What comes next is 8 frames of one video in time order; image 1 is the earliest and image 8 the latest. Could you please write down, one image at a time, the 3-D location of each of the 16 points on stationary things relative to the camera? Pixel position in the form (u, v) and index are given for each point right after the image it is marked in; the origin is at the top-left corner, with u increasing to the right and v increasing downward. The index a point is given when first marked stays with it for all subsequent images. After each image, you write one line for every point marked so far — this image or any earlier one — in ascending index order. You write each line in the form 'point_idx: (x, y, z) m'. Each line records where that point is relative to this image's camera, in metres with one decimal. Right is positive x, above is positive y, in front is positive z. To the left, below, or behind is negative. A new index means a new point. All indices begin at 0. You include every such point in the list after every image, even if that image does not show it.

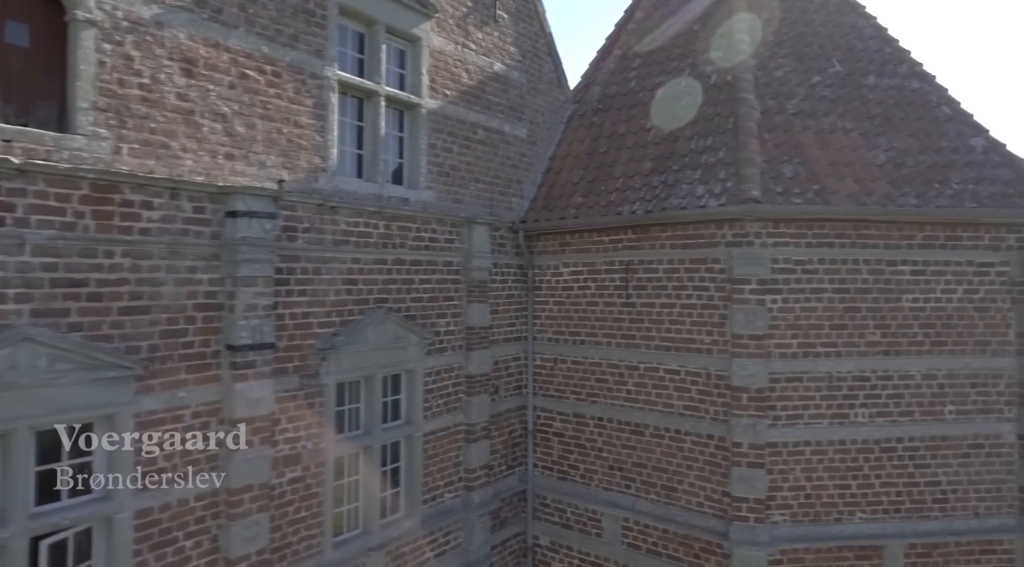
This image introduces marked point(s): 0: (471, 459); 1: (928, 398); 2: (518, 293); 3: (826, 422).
0: (-0.5, -1.9, +7.9) m
1: (+4.1, -1.1, +7.1) m
2: (+0.1, -0.1, +8.7) m
3: (+3.0, -1.3, +7.0) m
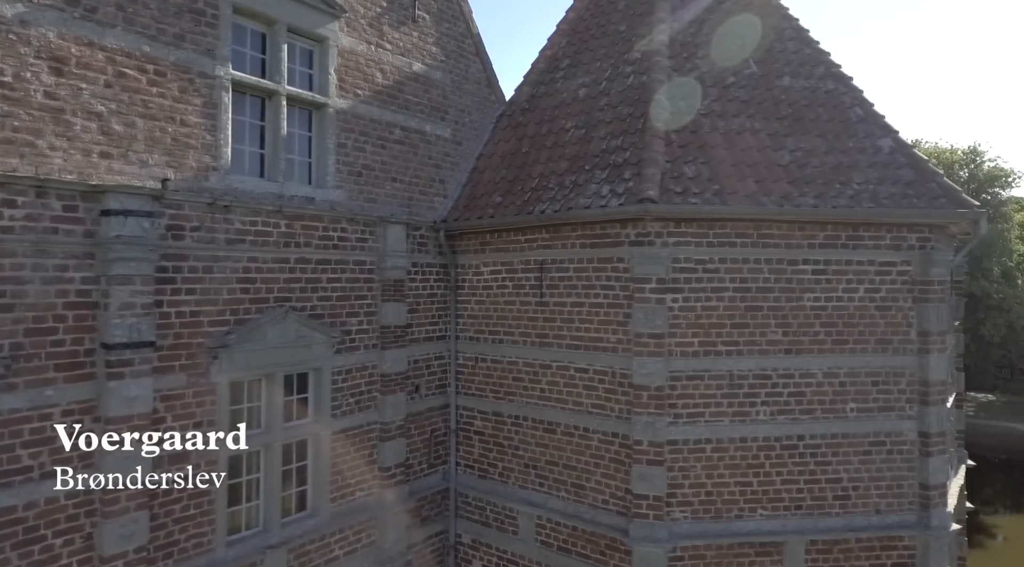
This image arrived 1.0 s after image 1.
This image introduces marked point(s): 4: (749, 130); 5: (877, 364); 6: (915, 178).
0: (-1.4, -1.9, +7.9) m
1: (+3.1, -1.1, +7.2) m
2: (-0.8, -0.1, +8.8) m
3: (+2.1, -1.3, +7.0) m
4: (+2.5, +1.6, +7.7) m
5: (+3.6, -0.8, +7.2) m
6: (+4.1, +1.1, +7.4) m
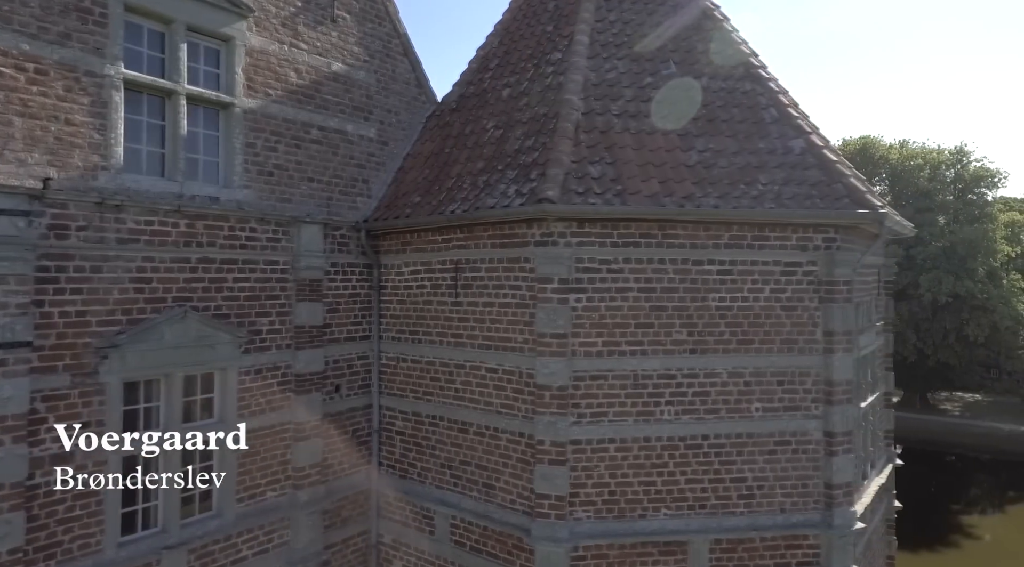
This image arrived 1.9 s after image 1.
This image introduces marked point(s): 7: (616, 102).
0: (-2.3, -1.9, +7.9) m
1: (+2.2, -1.1, +7.2) m
2: (-1.8, -0.1, +8.8) m
3: (+1.2, -1.3, +7.1) m
4: (+1.6, +1.6, +7.7) m
5: (+2.7, -0.8, +7.3) m
6: (+3.2, +1.1, +7.4) m
7: (+1.1, +2.0, +8.0) m
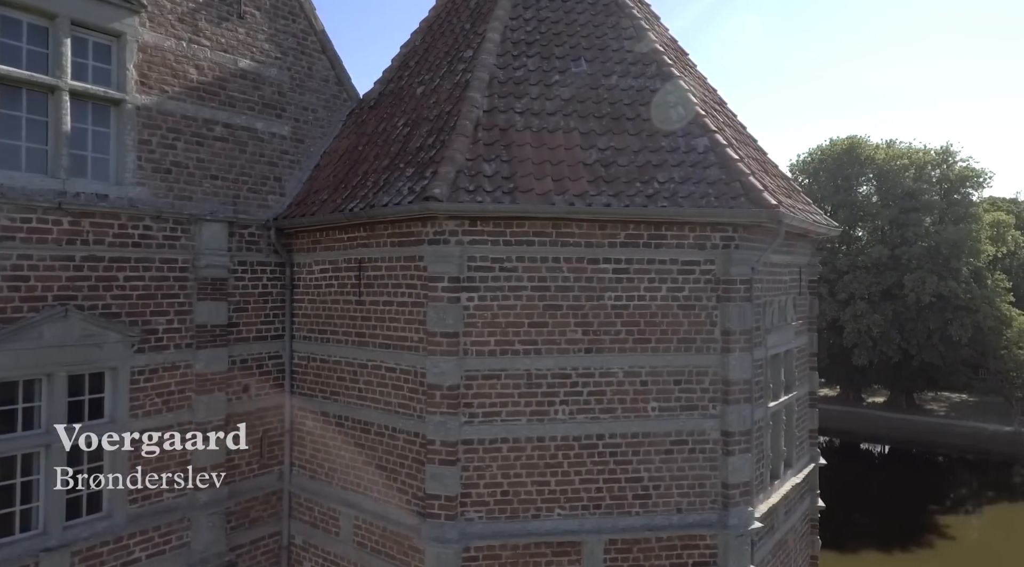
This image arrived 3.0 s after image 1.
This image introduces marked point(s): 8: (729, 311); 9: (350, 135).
0: (-3.4, -1.9, +7.8) m
1: (+1.2, -1.1, +7.2) m
2: (-2.8, -0.1, +8.7) m
3: (+0.1, -1.3, +7.0) m
4: (+0.5, +1.6, +7.7) m
5: (+1.7, -0.8, +7.3) m
6: (+2.1, +1.1, +7.4) m
7: (+0.1, +2.0, +7.9) m
8: (+2.2, -0.3, +7.3) m
9: (-2.1, +1.9, +9.3) m
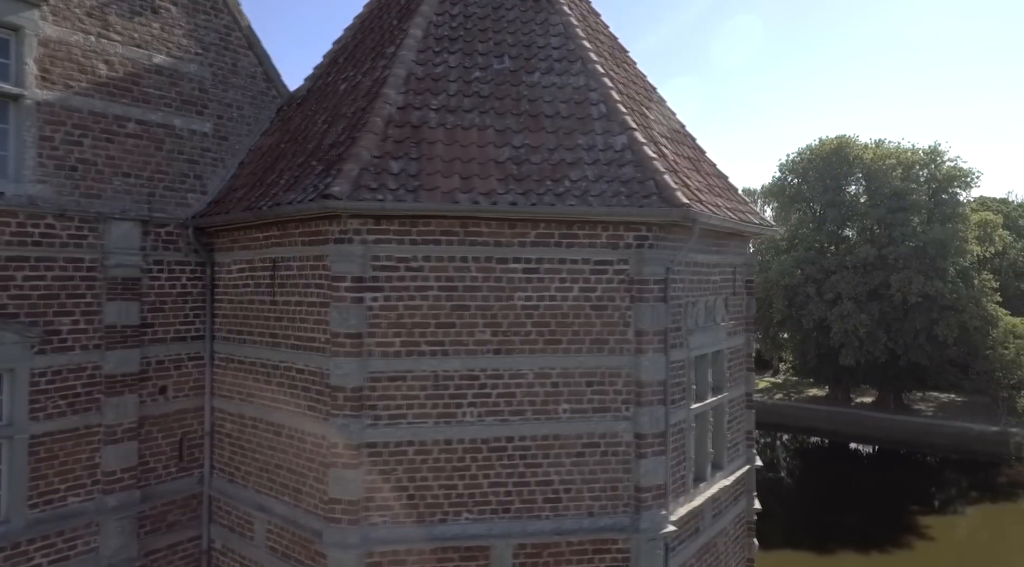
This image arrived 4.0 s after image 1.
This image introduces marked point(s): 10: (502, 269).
0: (-4.3, -1.9, +7.7) m
1: (+0.3, -1.1, +7.1) m
2: (-3.7, -0.1, +8.5) m
3: (-0.8, -1.3, +6.9) m
4: (-0.4, +1.6, +7.6) m
5: (+0.8, -0.8, +7.1) m
6: (+1.2, +1.1, +7.3) m
7: (-0.8, +2.0, +7.8) m
8: (+1.3, -0.3, +7.1) m
9: (-3.0, +1.9, +9.1) m
10: (-0.1, +0.1, +7.0) m
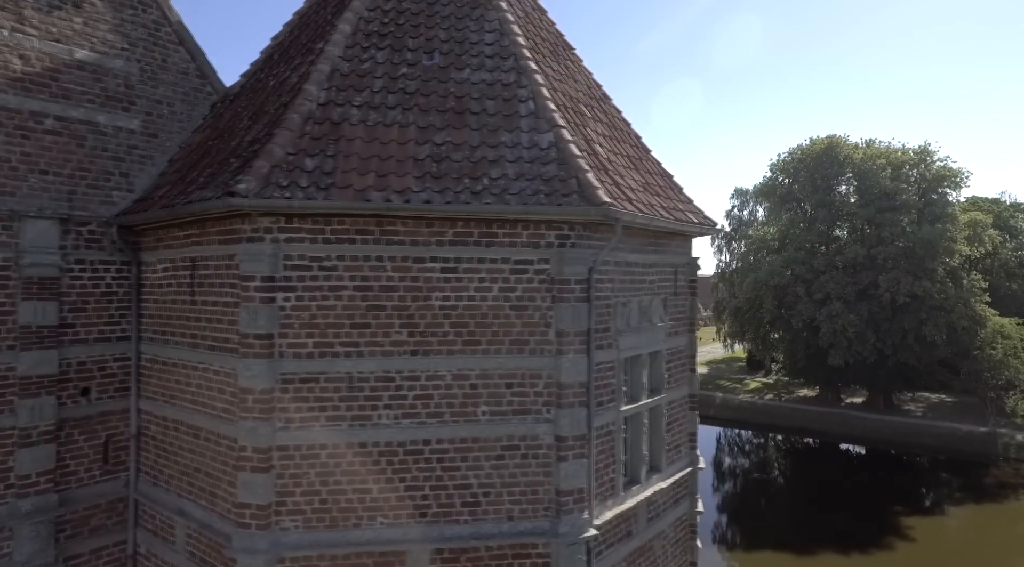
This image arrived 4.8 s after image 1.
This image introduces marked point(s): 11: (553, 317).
0: (-5.1, -1.9, +7.5) m
1: (-0.5, -1.1, +6.9) m
2: (-4.5, -0.1, +8.4) m
3: (-1.6, -1.3, +6.8) m
4: (-1.1, +1.6, +7.4) m
5: (0.0, -0.8, +7.0) m
6: (+0.4, +1.1, +7.2) m
7: (-1.6, +2.0, +7.6) m
8: (+0.5, -0.3, +7.0) m
9: (-3.8, +1.9, +9.0) m
10: (-0.9, +0.1, +6.9) m
11: (+0.4, -0.3, +7.1) m
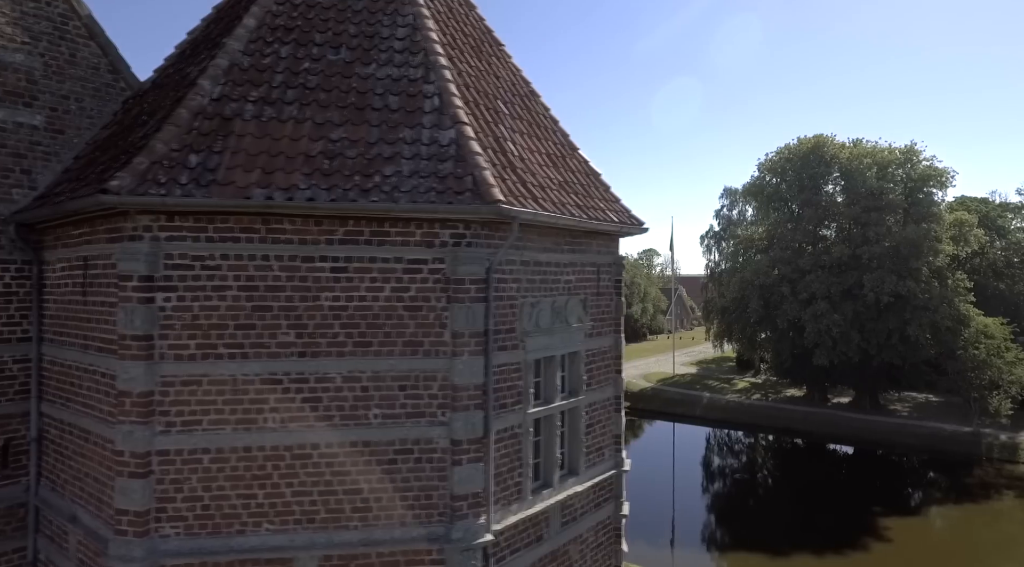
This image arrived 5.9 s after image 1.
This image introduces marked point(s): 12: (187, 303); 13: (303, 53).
0: (-6.1, -1.9, +7.3) m
1: (-1.5, -1.1, +6.8) m
2: (-5.5, -0.1, +8.2) m
3: (-2.6, -1.3, +6.6) m
4: (-2.2, +1.6, +7.3) m
5: (-1.0, -0.8, +6.8) m
6: (-0.6, +1.1, +7.0) m
7: (-2.6, +2.0, +7.5) m
8: (-0.5, -0.3, +6.9) m
9: (-4.8, +1.9, +8.8) m
10: (-1.9, +0.1, +6.7) m
11: (-0.6, -0.3, +6.9) m
12: (-2.9, -0.2, +6.5) m
13: (-2.3, +2.5, +7.9) m
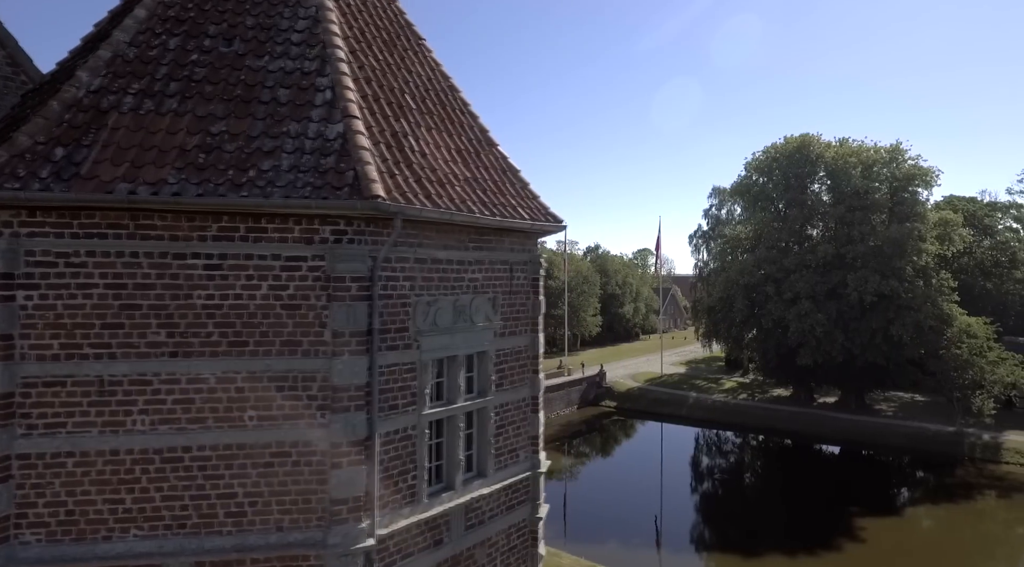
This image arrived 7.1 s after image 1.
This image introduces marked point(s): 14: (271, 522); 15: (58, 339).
0: (-7.2, -1.9, +7.0) m
1: (-2.6, -1.1, +6.6) m
2: (-6.6, -0.1, +7.9) m
3: (-3.6, -1.3, +6.4) m
4: (-3.2, +1.7, +7.0) m
5: (-2.1, -0.8, +6.6) m
6: (-1.7, +1.1, +6.8) m
7: (-3.7, +2.0, +7.2) m
8: (-1.6, -0.3, +6.7) m
9: (-5.9, +1.9, +8.5) m
10: (-3.0, +0.2, +6.5) m
11: (-1.7, -0.3, +6.7) m
12: (-4.0, -0.2, +6.3) m
13: (-3.4, +2.5, +7.7) m
14: (-2.2, -2.2, +6.6) m
15: (-3.9, -0.5, +6.3) m
